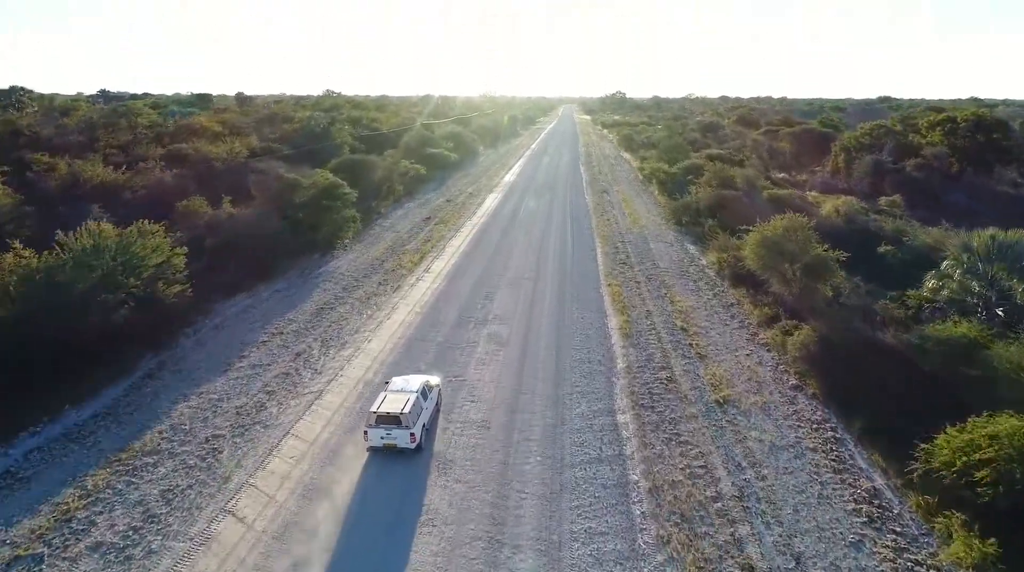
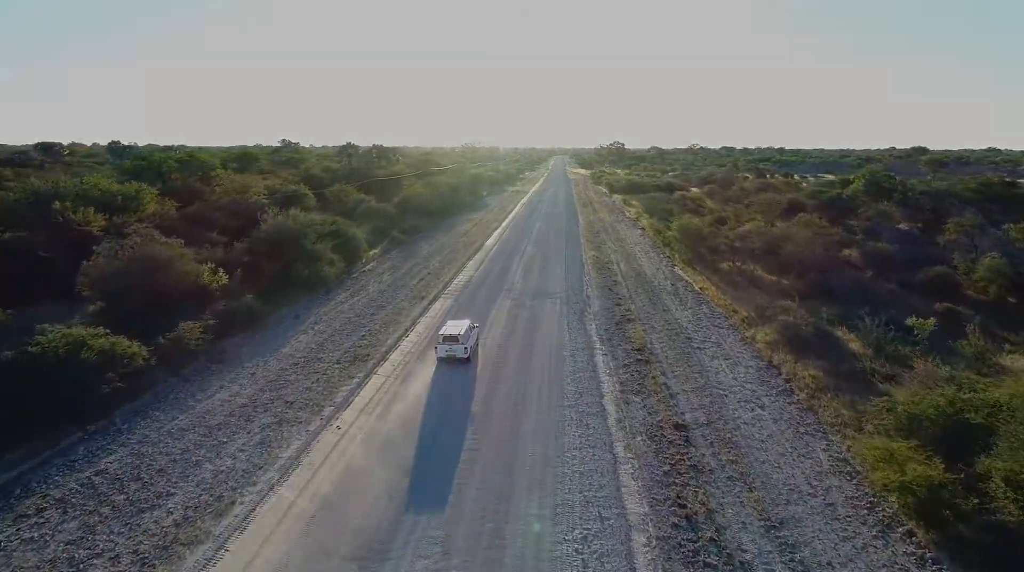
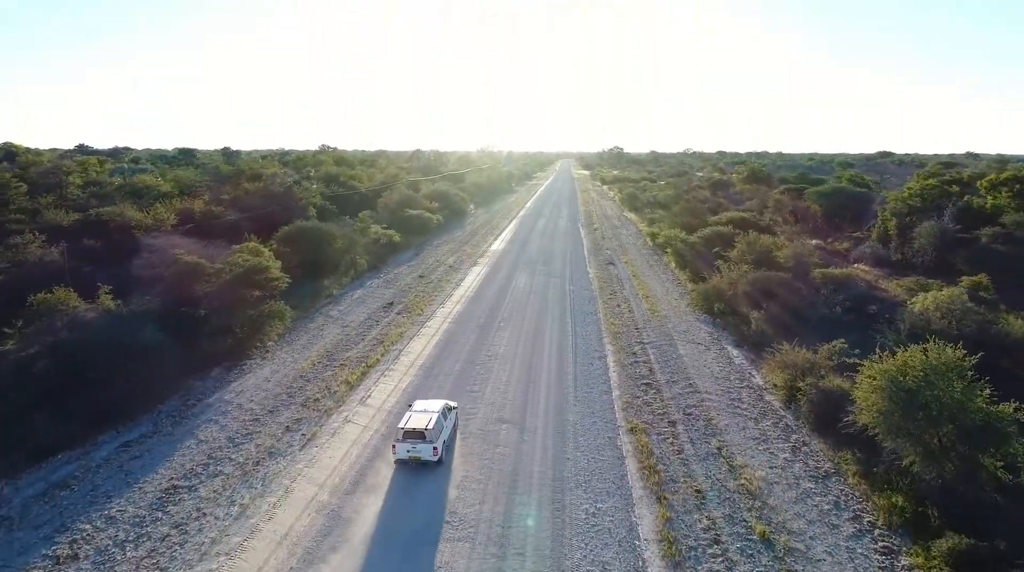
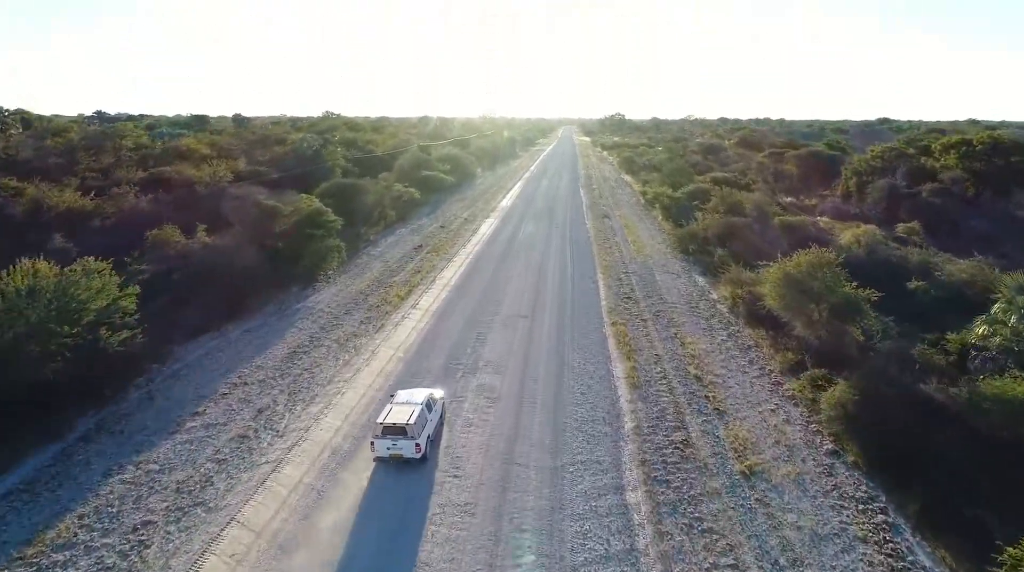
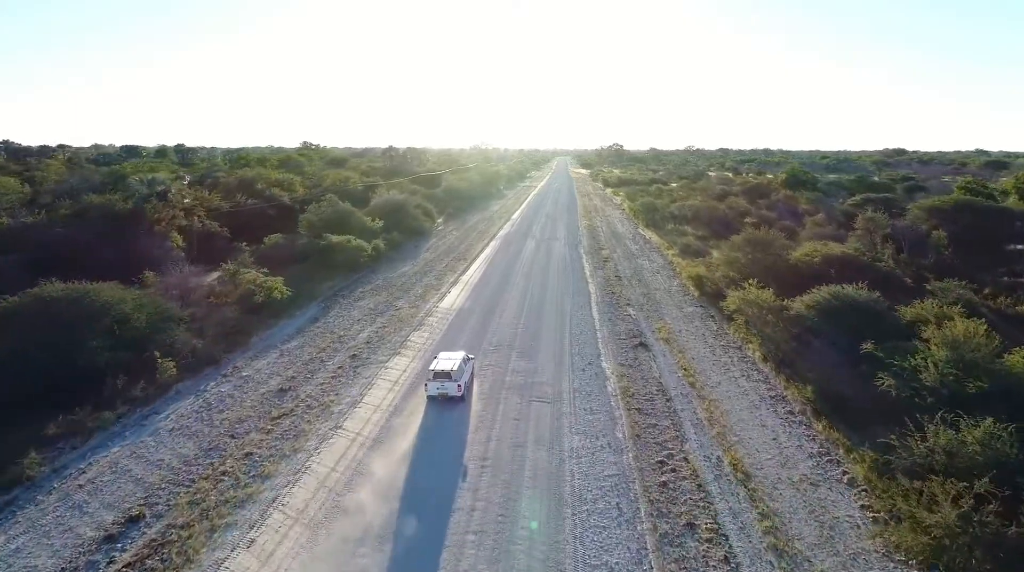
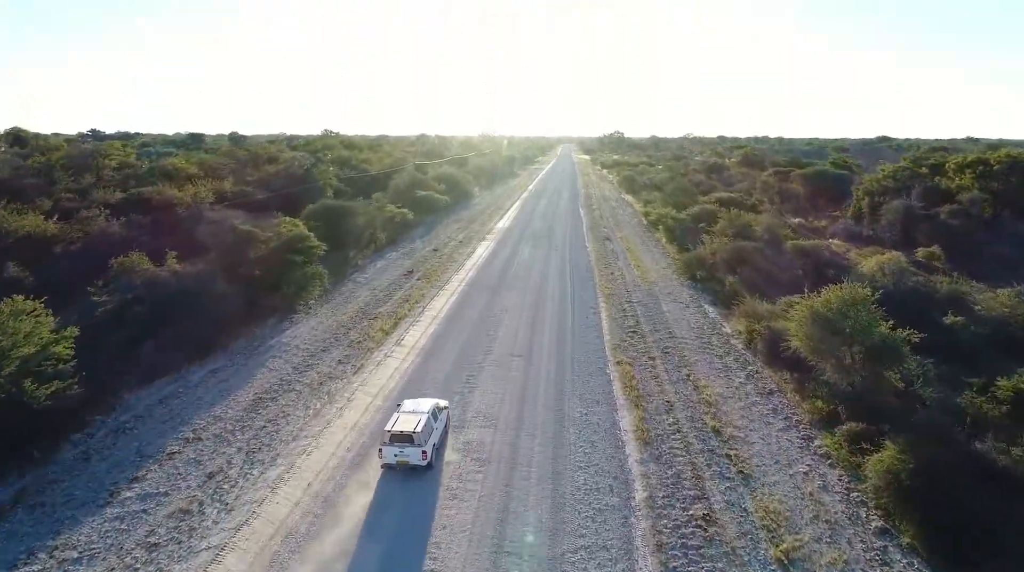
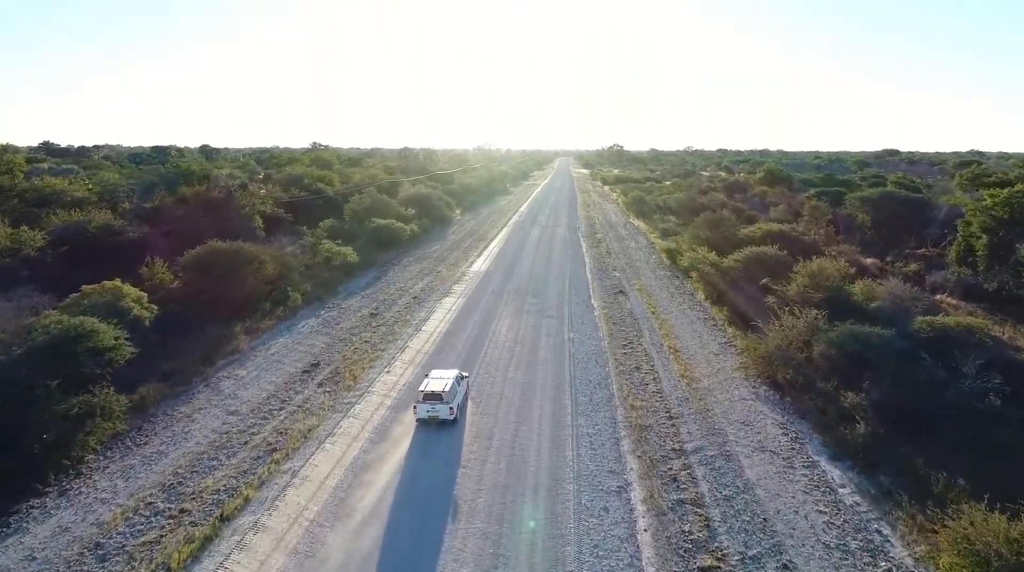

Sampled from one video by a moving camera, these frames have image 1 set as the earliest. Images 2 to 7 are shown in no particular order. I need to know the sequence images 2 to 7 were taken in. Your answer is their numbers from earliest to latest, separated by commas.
4, 6, 3, 7, 5, 2
